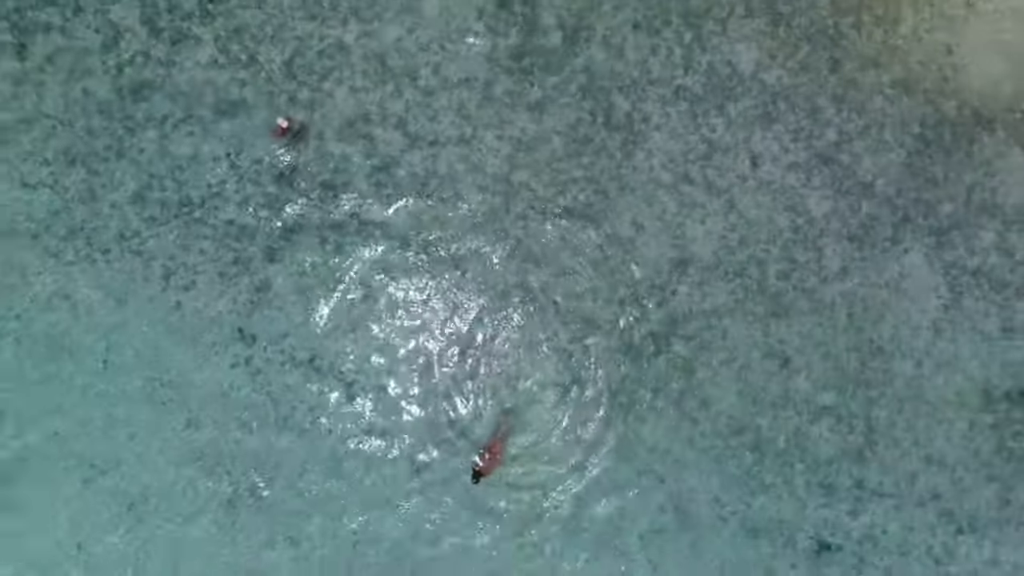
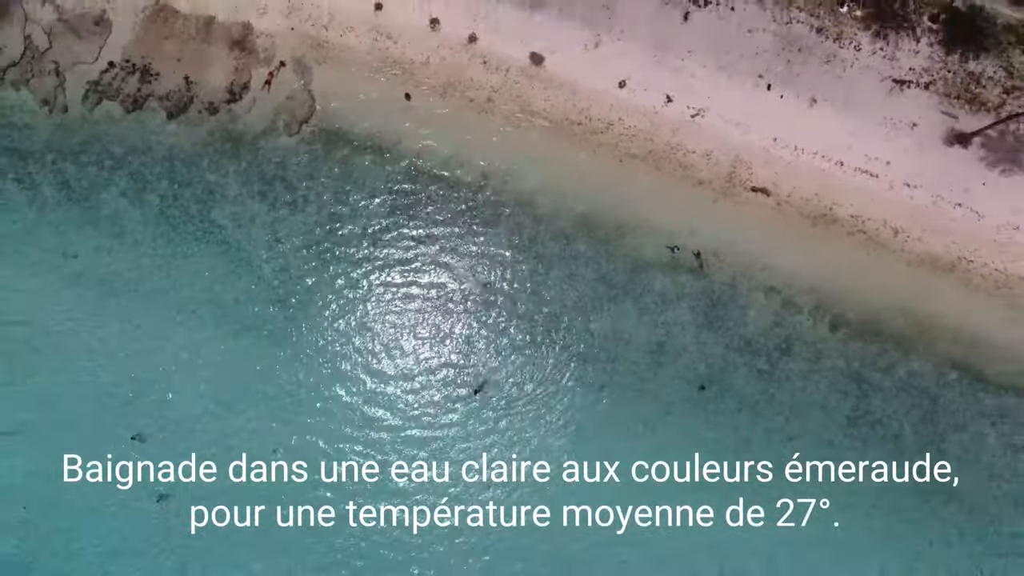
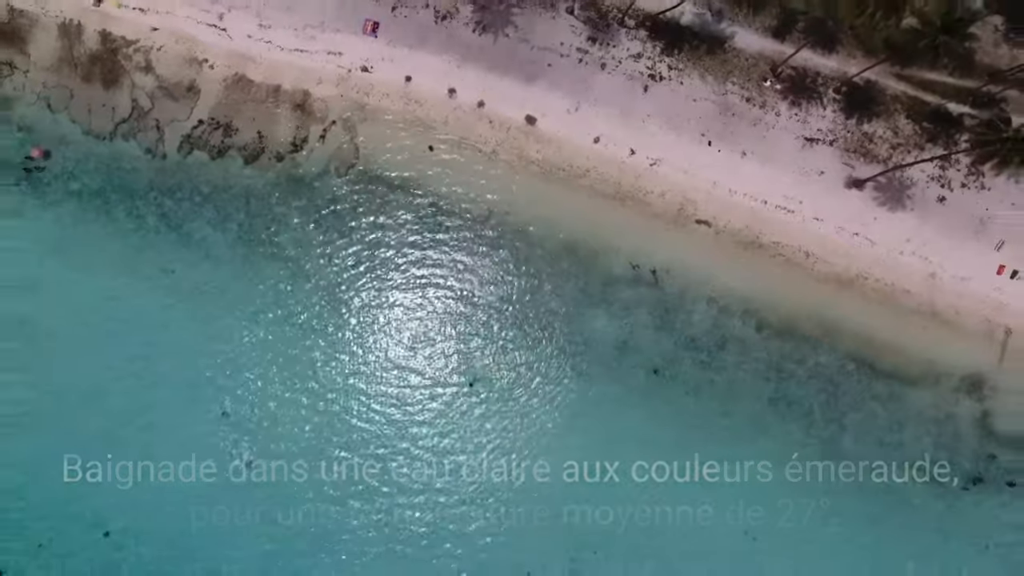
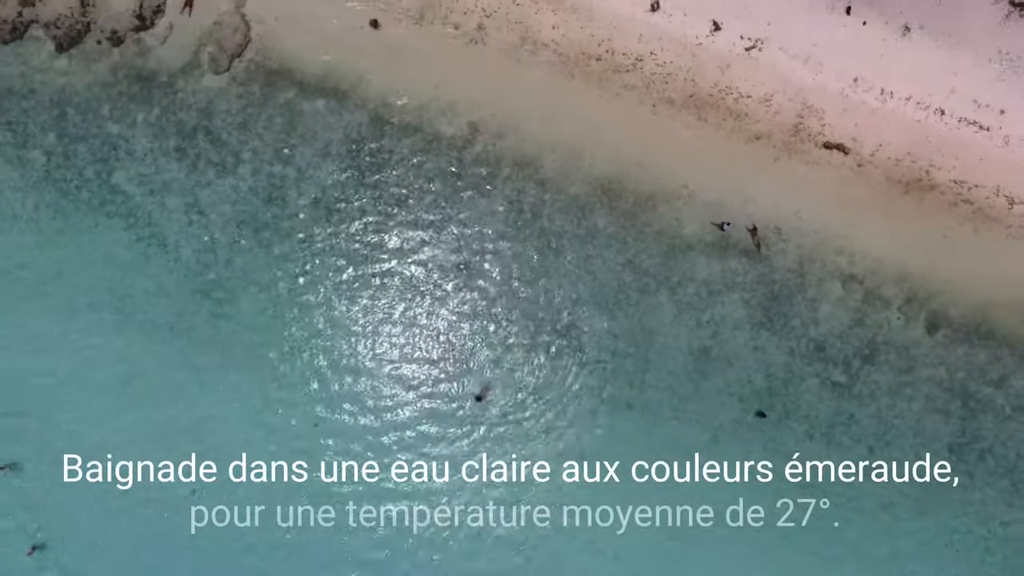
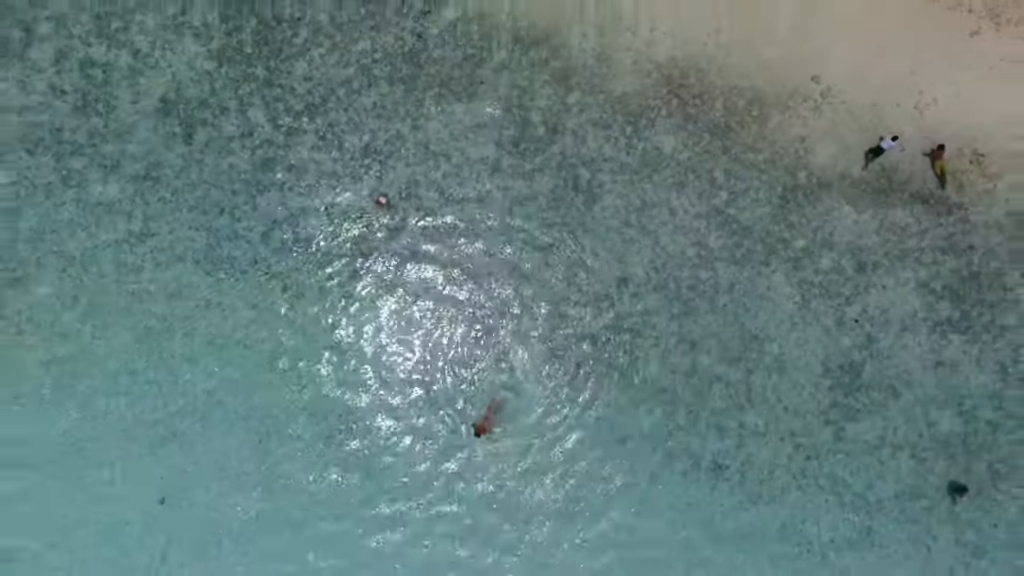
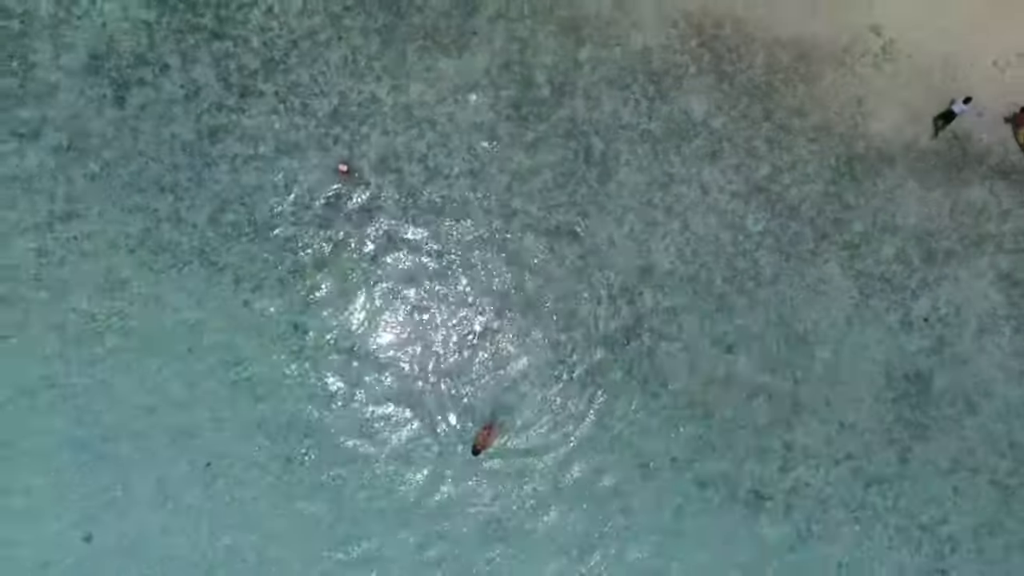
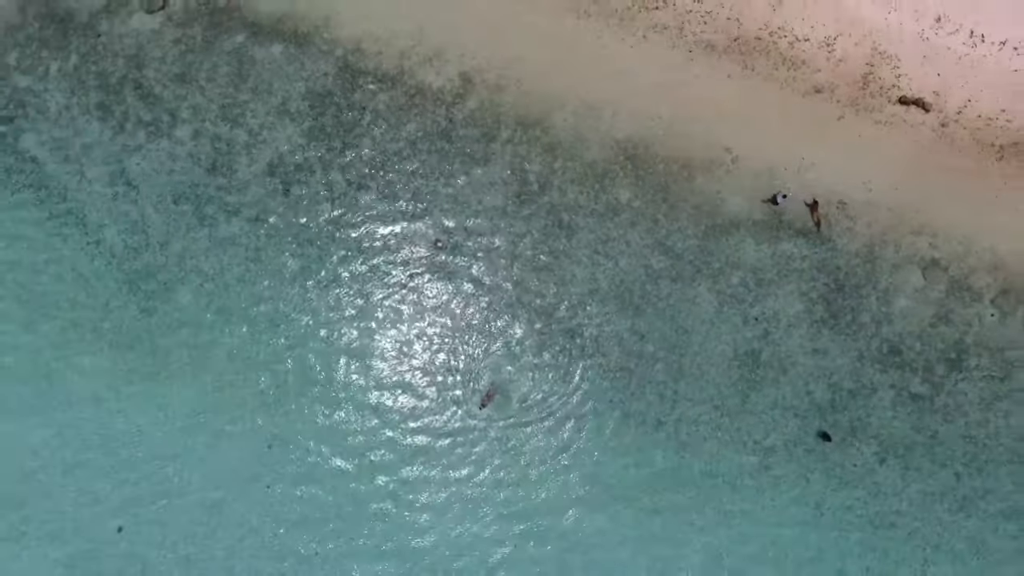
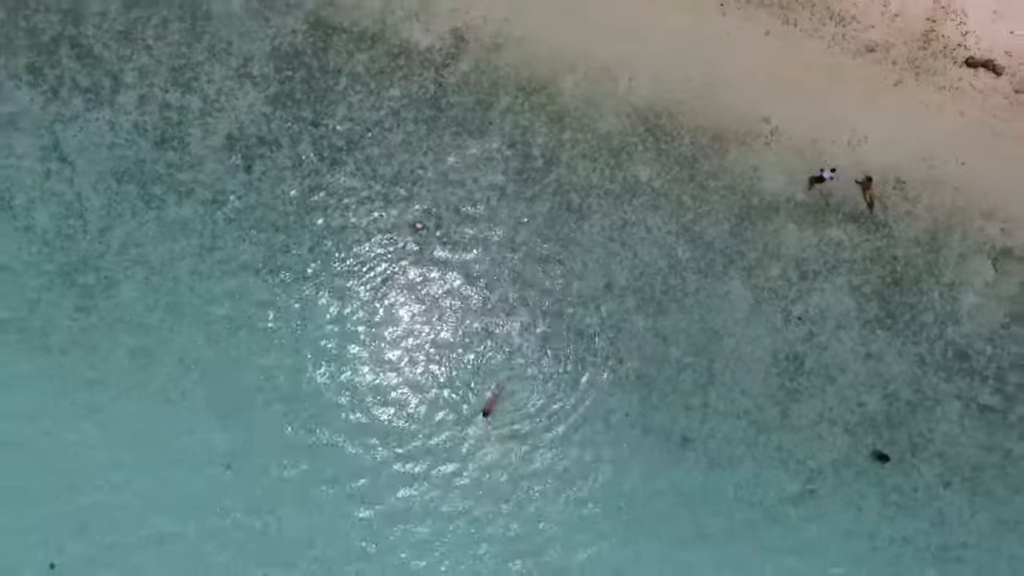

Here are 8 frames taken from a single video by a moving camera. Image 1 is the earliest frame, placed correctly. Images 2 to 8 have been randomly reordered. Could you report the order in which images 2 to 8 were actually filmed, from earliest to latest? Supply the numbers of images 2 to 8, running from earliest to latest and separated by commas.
6, 5, 8, 7, 4, 2, 3
